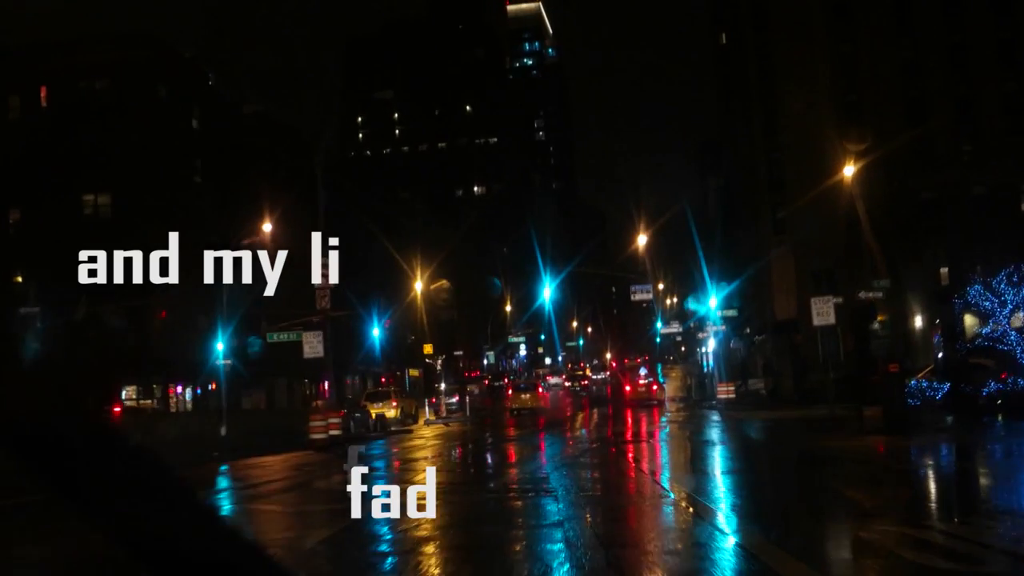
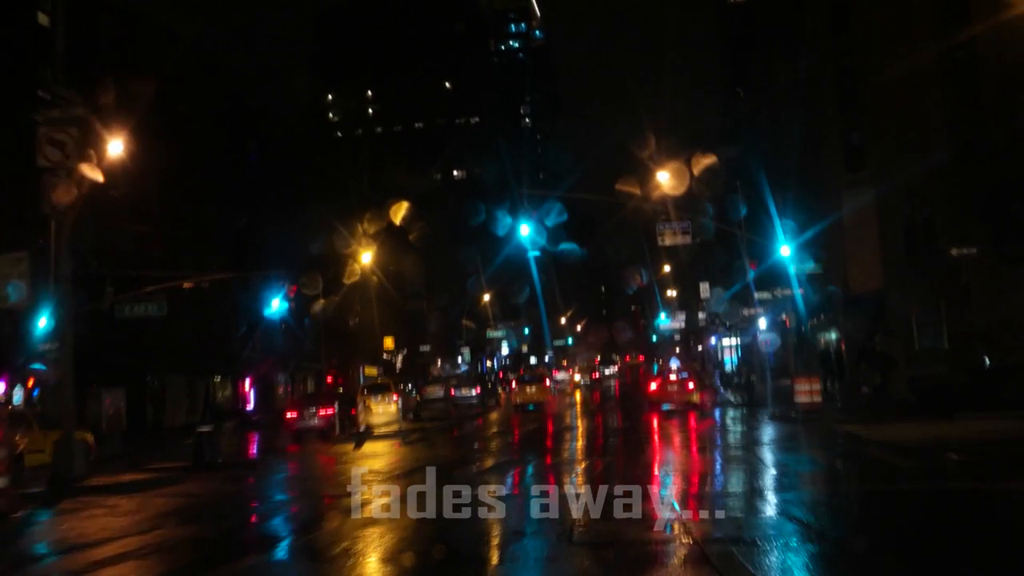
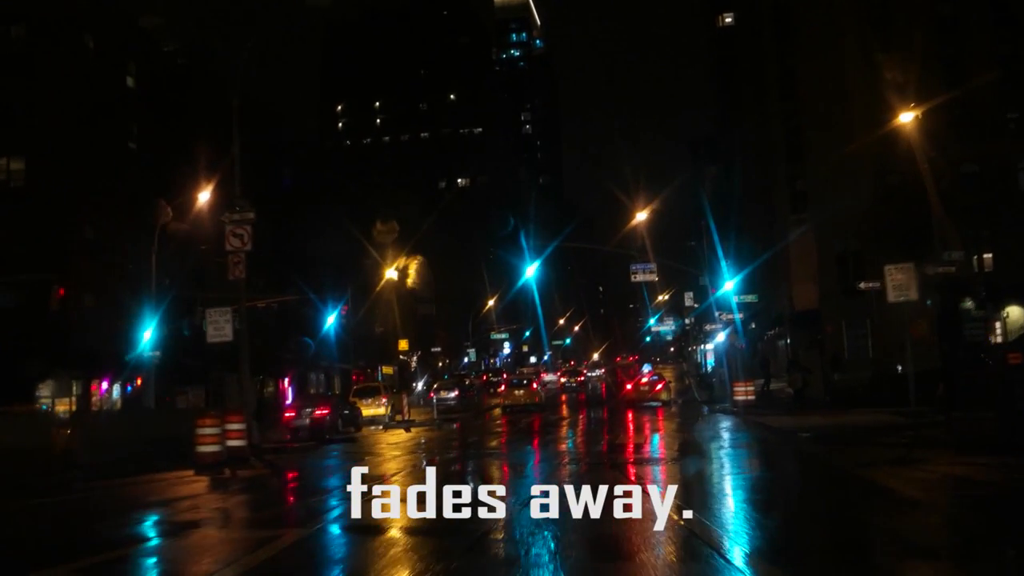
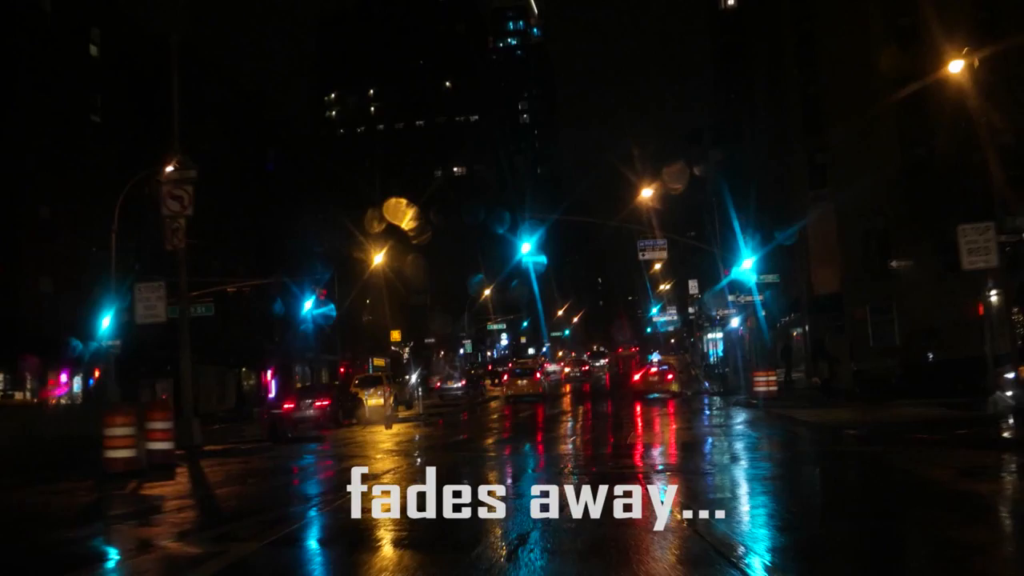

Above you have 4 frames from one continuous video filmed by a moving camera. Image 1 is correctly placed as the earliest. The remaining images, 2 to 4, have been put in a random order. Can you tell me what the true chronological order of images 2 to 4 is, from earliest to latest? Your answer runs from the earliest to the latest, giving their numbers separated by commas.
3, 4, 2
